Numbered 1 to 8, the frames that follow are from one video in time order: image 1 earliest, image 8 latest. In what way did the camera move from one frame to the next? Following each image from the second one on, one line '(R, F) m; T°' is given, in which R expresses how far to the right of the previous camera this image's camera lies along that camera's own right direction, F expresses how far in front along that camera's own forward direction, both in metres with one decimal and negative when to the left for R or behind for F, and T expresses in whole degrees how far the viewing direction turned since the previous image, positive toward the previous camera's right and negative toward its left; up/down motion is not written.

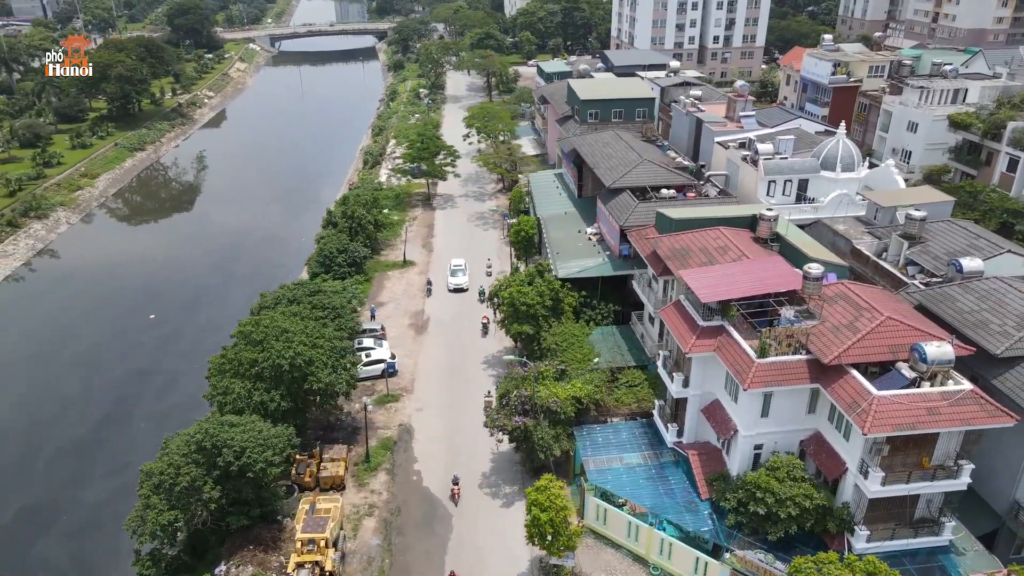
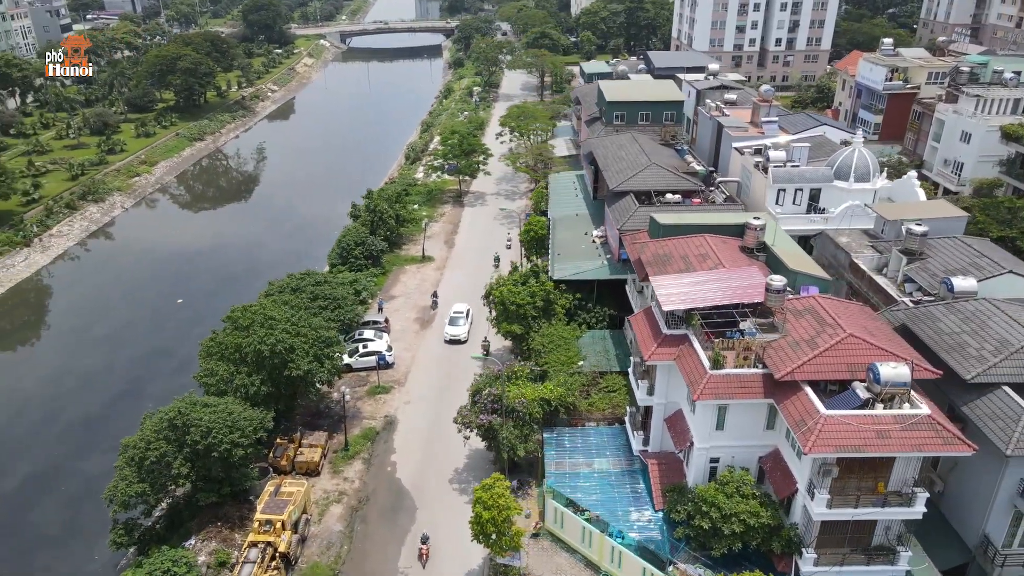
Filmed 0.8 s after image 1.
(+3.3, 0.0) m; -5°
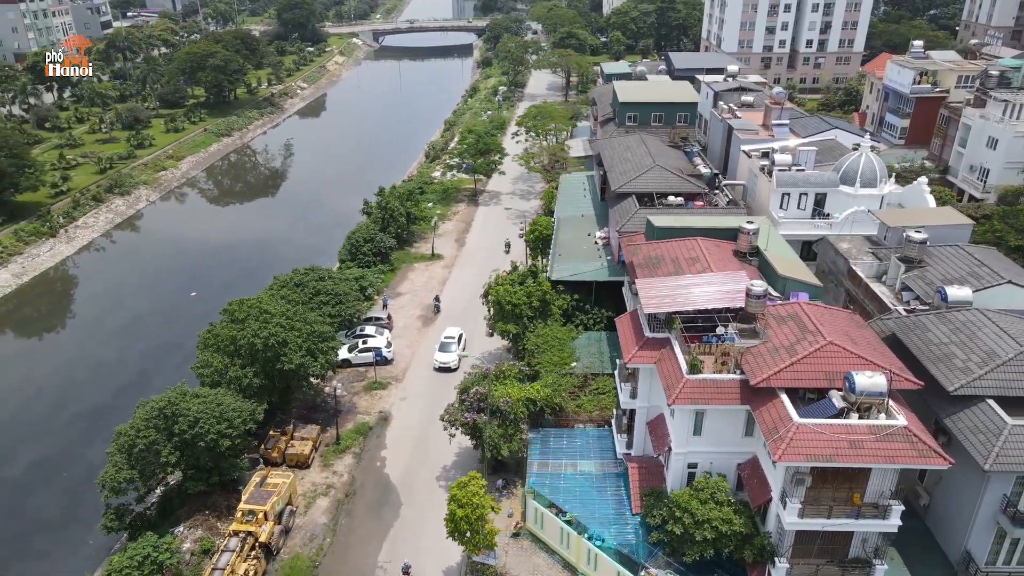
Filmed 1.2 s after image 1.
(+1.6, 0.0) m; -3°
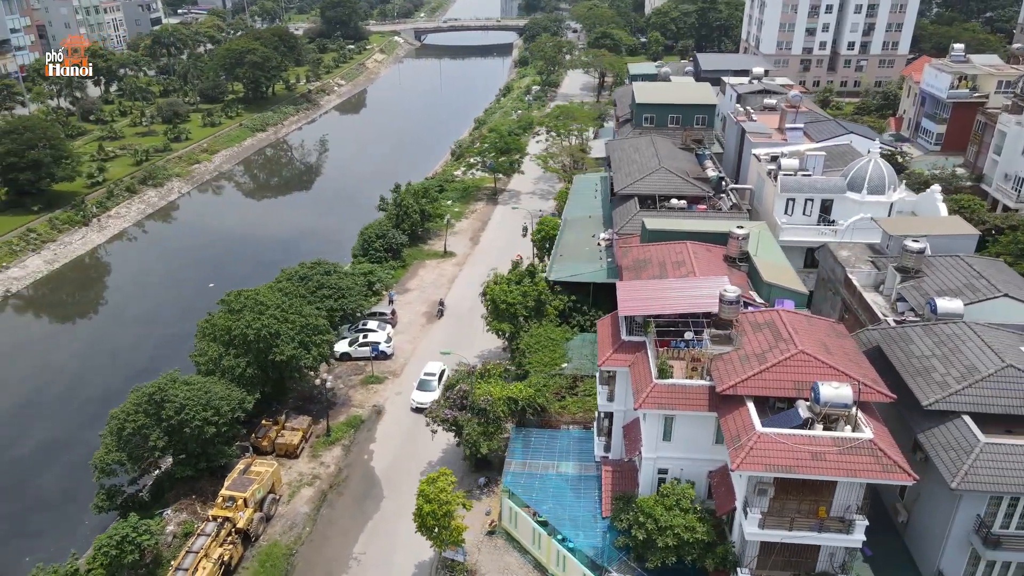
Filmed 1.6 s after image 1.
(+2.0, 0.0) m; -3°
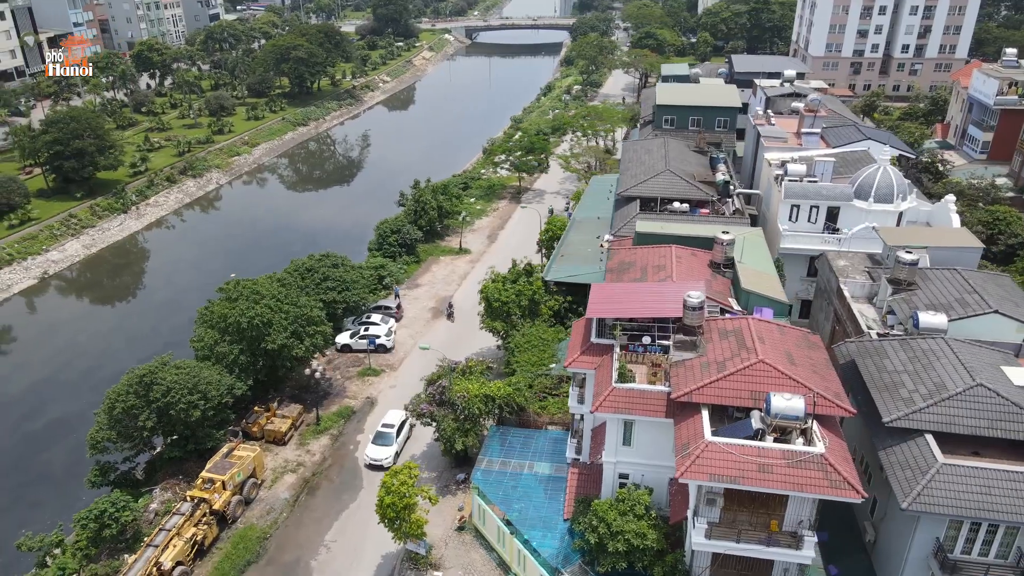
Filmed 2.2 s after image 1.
(+2.5, 0.0) m; -4°
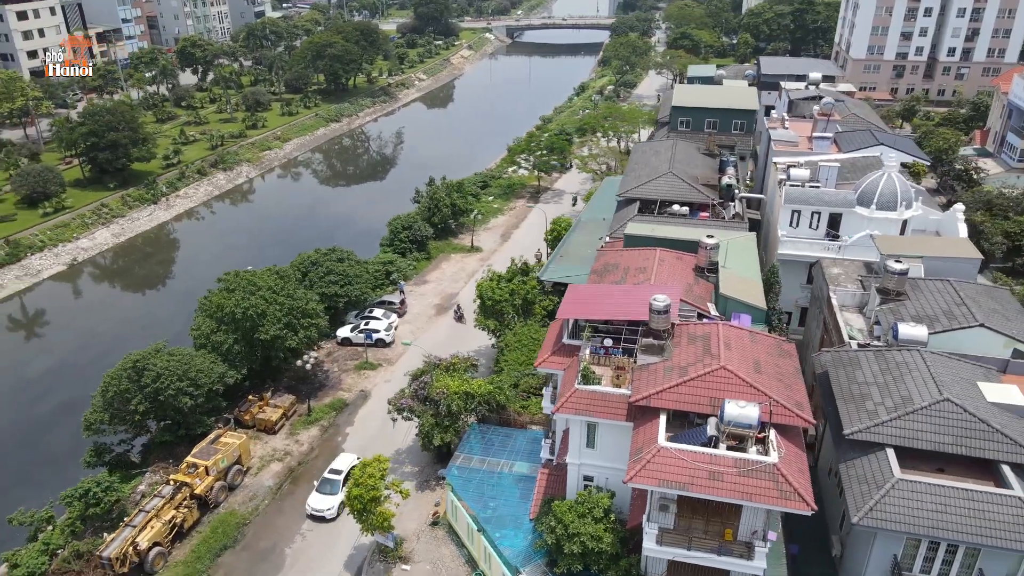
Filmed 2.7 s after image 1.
(+2.1, 0.0) m; -3°
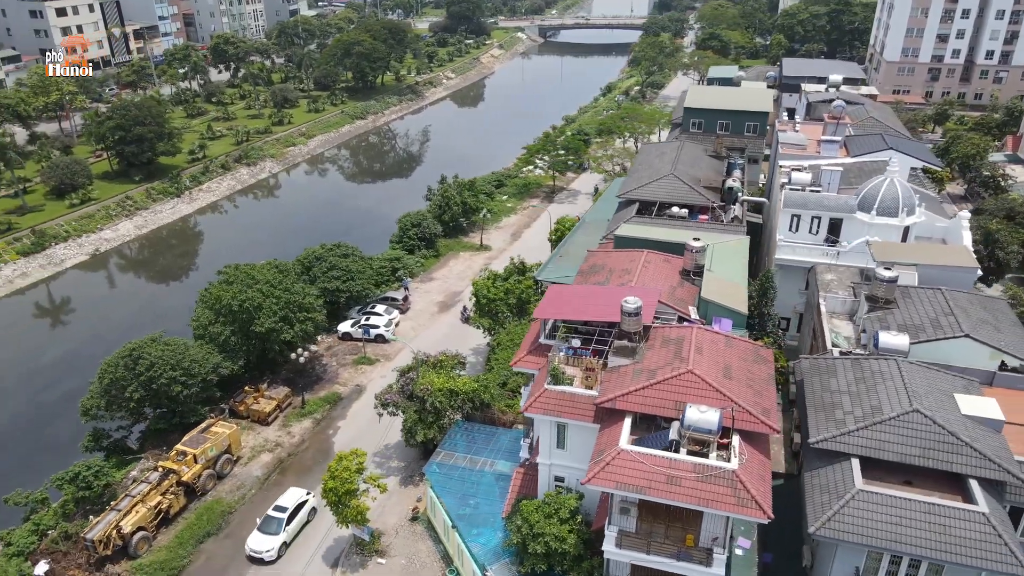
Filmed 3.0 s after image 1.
(+1.7, 0.0) m; -3°
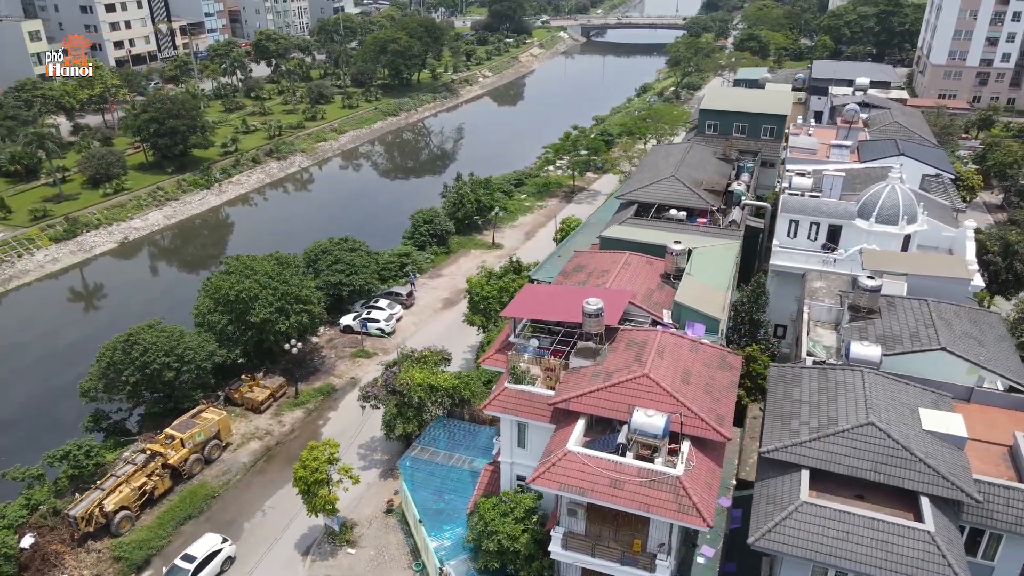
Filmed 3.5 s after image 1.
(+2.2, 0.0) m; -3°
